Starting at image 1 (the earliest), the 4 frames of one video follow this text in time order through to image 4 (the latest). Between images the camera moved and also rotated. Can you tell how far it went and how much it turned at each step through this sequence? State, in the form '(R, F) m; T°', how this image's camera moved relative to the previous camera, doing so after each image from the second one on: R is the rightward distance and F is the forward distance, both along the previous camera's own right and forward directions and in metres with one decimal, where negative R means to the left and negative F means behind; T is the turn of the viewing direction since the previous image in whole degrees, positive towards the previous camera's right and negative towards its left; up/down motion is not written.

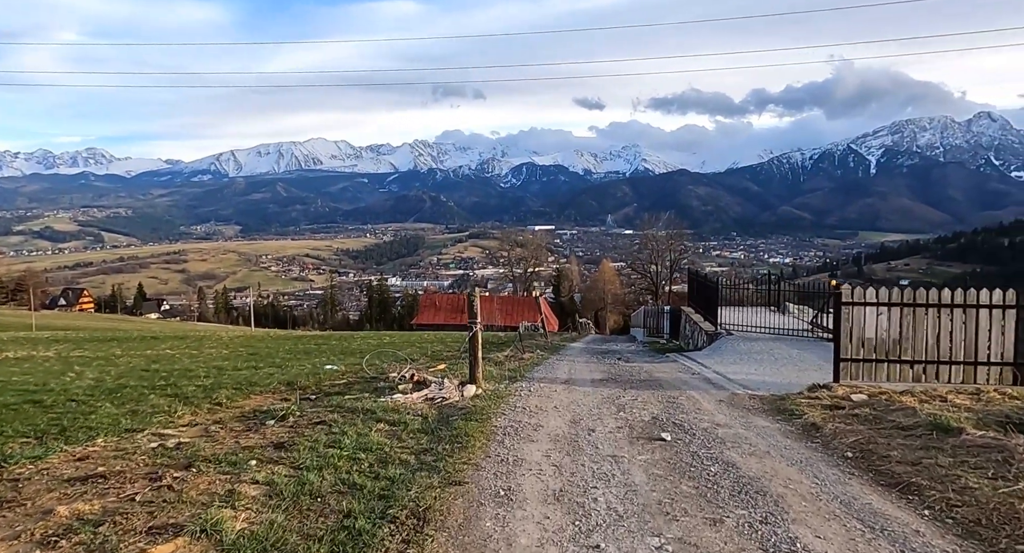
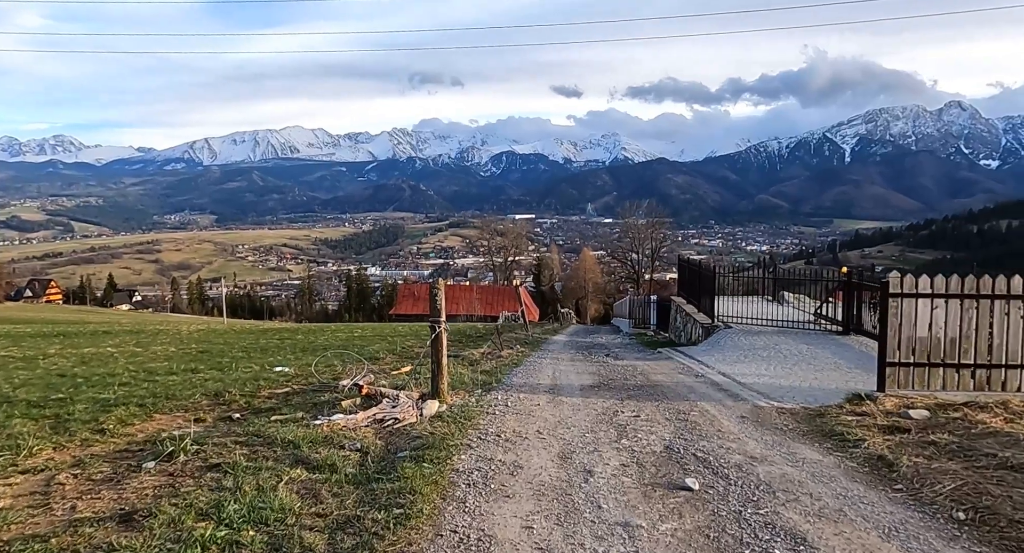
(+0.1, +1.8) m; +2°
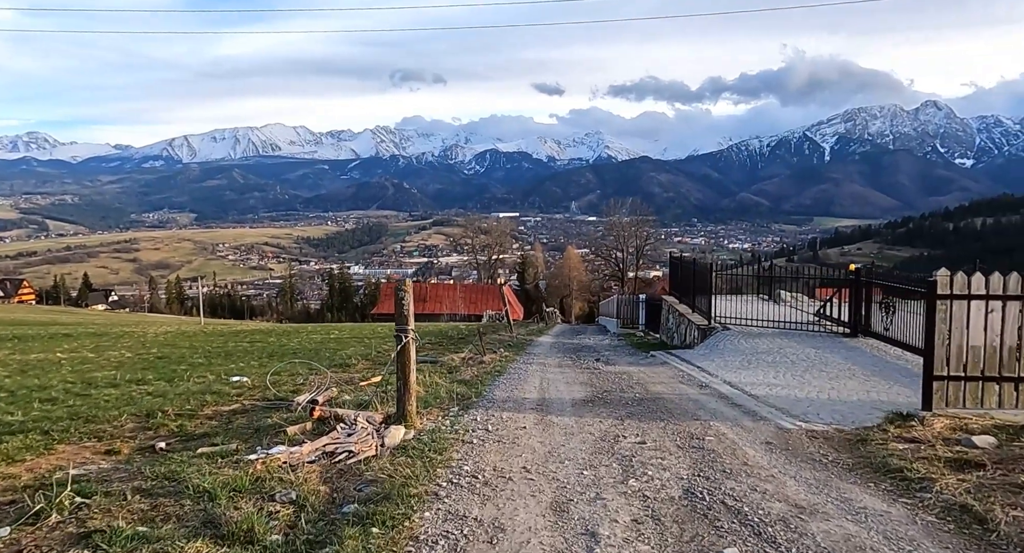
(0.0, +1.2) m; +1°
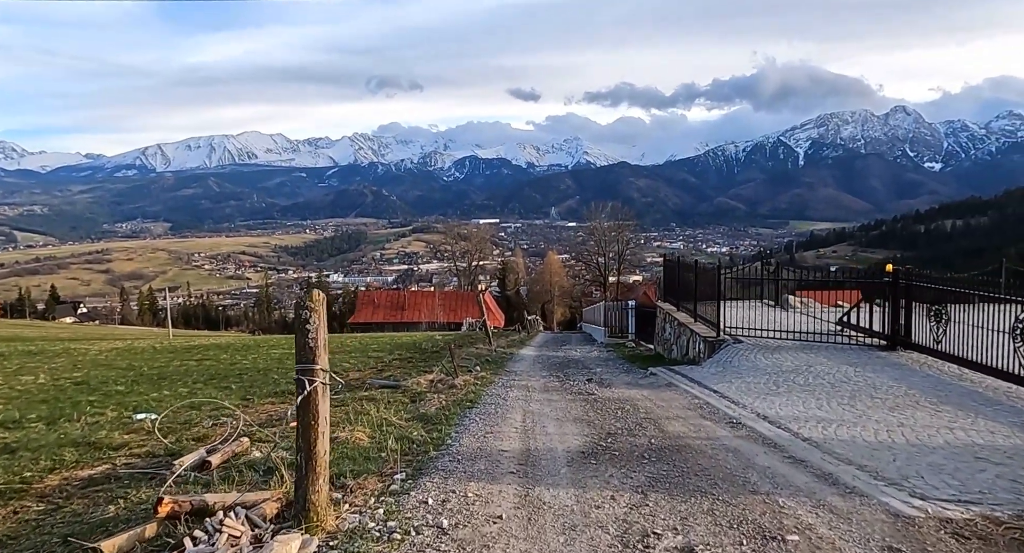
(+0.1, +2.4) m; +2°
